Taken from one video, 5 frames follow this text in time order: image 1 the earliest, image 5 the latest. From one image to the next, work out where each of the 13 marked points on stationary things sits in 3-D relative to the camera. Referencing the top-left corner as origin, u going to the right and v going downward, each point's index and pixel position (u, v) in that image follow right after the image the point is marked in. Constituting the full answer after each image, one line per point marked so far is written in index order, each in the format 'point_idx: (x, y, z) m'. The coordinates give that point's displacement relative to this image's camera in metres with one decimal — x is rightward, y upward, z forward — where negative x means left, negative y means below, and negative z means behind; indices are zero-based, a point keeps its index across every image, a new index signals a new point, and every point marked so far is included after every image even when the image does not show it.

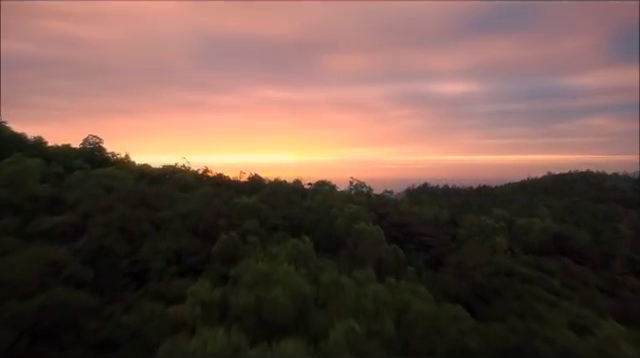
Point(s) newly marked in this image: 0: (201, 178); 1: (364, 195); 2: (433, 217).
0: (-1.8, 0.0, +17.5) m
1: (+0.7, -0.2, +18.7) m
2: (+1.7, -0.6, +18.1) m
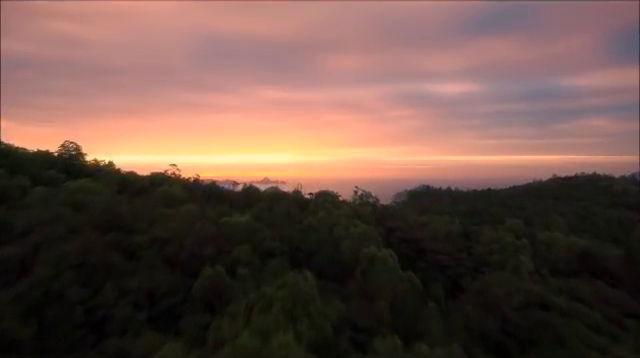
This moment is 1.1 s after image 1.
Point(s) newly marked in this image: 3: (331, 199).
0: (-1.7, -0.1, +16.0) m
1: (+0.7, -0.4, +17.2) m
2: (+1.7, -0.7, +16.5) m
3: (+0.2, -0.3, +15.9) m
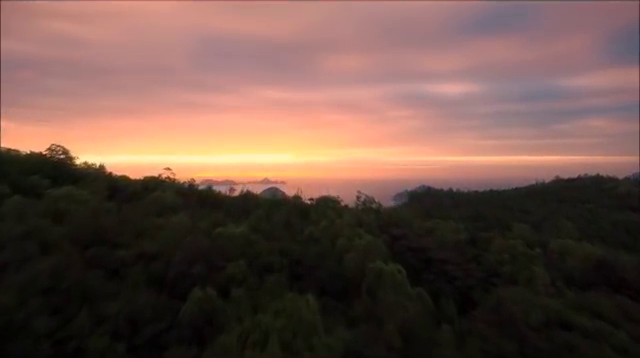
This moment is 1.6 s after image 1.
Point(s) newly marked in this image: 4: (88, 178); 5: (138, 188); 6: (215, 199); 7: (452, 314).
0: (-1.7, -0.2, +15.2) m
1: (+0.7, -0.4, +16.5) m
2: (+1.8, -0.8, +15.8) m
3: (+0.2, -0.3, +15.1) m
4: (-2.7, 0.0, +13.5) m
5: (-2.3, -0.1, +14.7) m
6: (-1.3, -0.2, +14.9) m
7: (+1.0, -1.0, +9.2) m
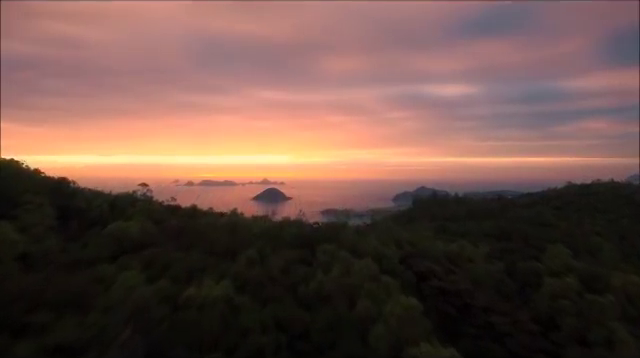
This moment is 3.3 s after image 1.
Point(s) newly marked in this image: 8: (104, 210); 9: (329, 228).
0: (-1.6, -0.4, +12.4) m
1: (+0.8, -0.7, +13.6) m
2: (+1.8, -1.0, +12.9) m
3: (+0.2, -0.6, +12.3) m
4: (-2.6, -0.2, +10.7) m
5: (-2.2, -0.3, +11.9) m
6: (-1.2, -0.5, +12.0) m
7: (+1.1, -1.3, +6.4) m
8: (-2.2, -0.3, +12.0) m
9: (+0.1, -0.5, +13.0) m
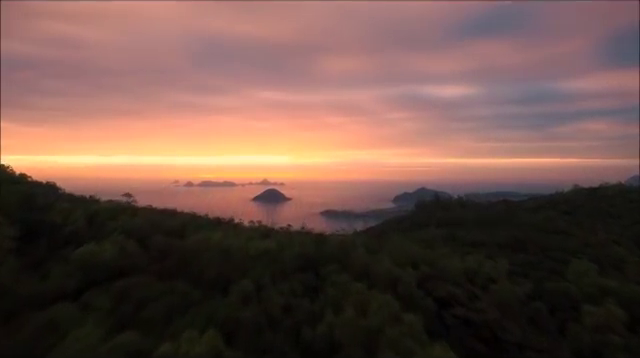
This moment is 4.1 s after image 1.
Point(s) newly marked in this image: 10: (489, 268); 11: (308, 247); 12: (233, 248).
0: (-1.6, -0.5, +10.9) m
1: (+0.9, -0.8, +12.2) m
2: (+1.9, -1.1, +11.5) m
3: (+0.3, -0.7, +10.8) m
4: (-2.5, -0.3, +9.2) m
5: (-2.1, -0.4, +10.4) m
6: (-1.2, -0.6, +10.6) m
7: (+1.1, -1.4, +4.9) m
8: (-2.1, -0.4, +10.5) m
9: (+0.2, -0.6, +11.5) m
10: (+2.0, -1.1, +14.1) m
11: (-0.1, -0.6, +10.8) m
12: (-0.7, -0.6, +10.1) m
